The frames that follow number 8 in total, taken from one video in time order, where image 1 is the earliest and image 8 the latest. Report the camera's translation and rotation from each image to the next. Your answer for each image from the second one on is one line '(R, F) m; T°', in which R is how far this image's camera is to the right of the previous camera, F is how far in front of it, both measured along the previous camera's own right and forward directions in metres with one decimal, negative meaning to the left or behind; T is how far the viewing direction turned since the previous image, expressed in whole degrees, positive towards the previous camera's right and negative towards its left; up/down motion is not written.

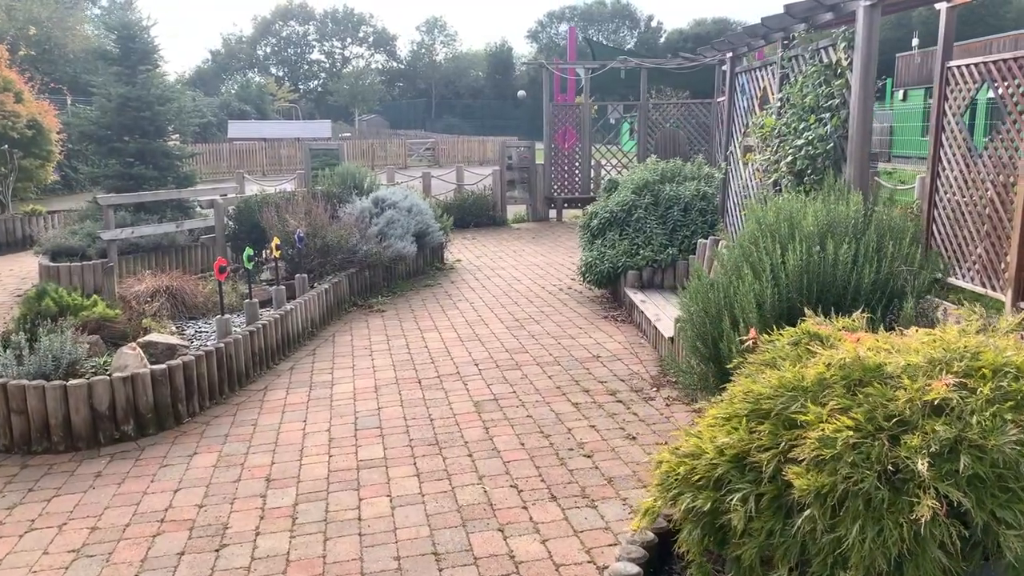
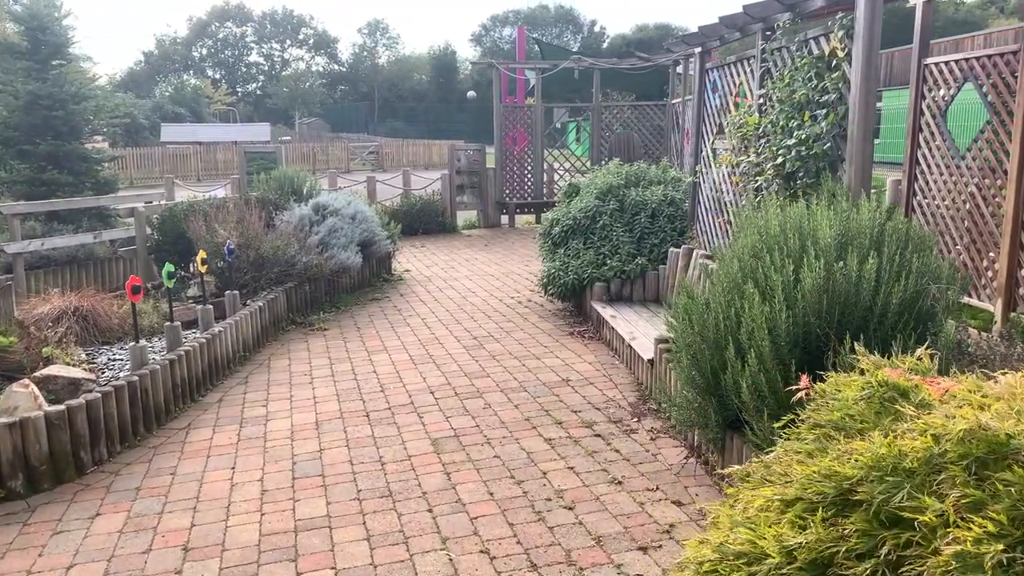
(-0.1, +0.6) m; +4°
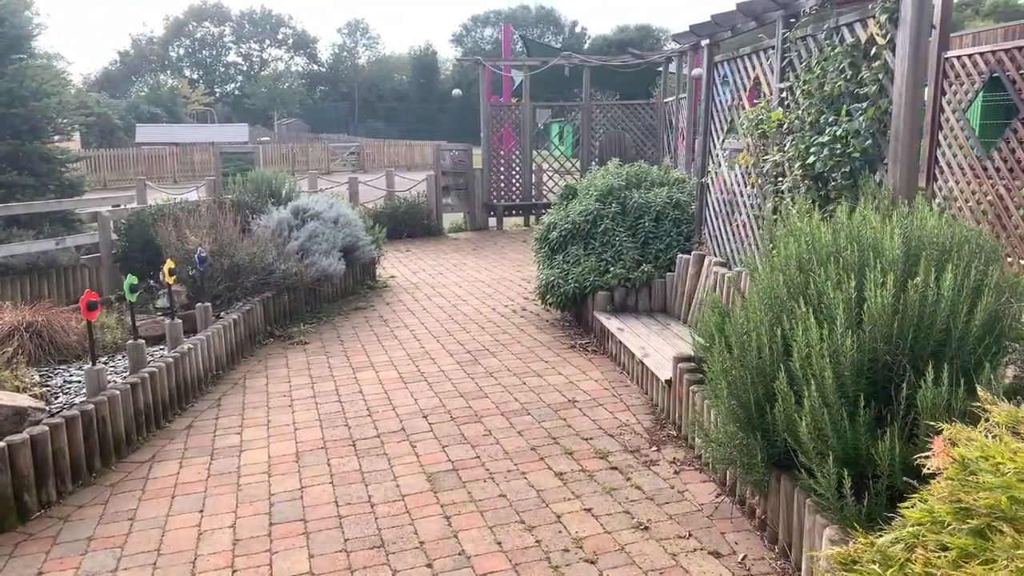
(-0.1, +0.4) m; +1°
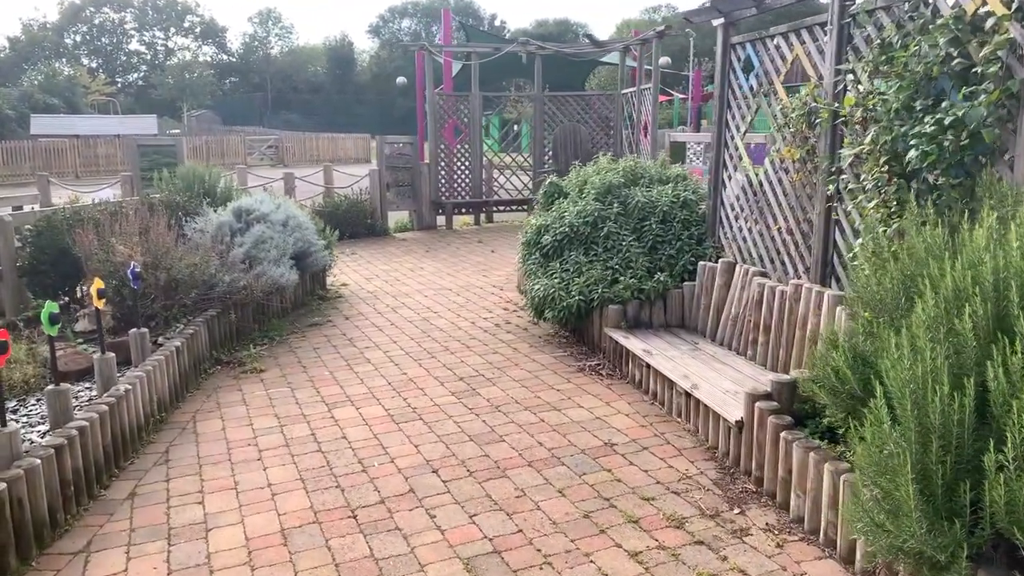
(-0.5, +0.8) m; +6°
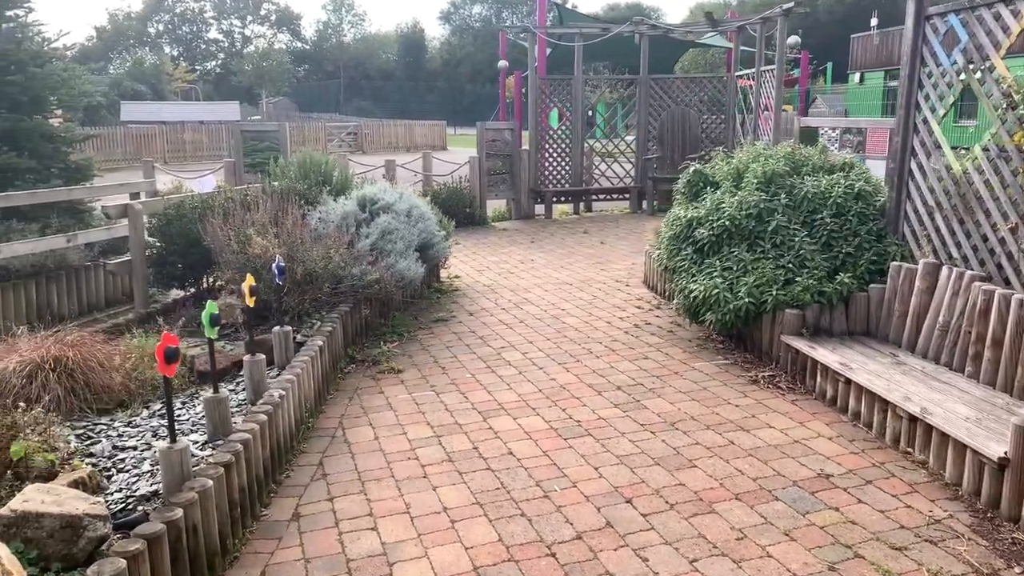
(-0.6, +0.4) m; -4°
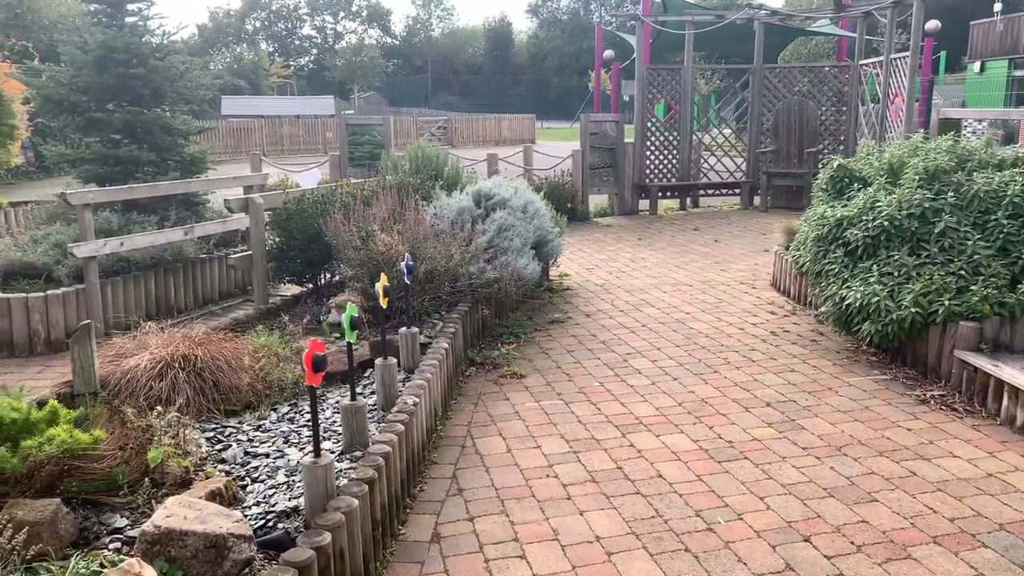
(-0.3, +0.3) m; -6°
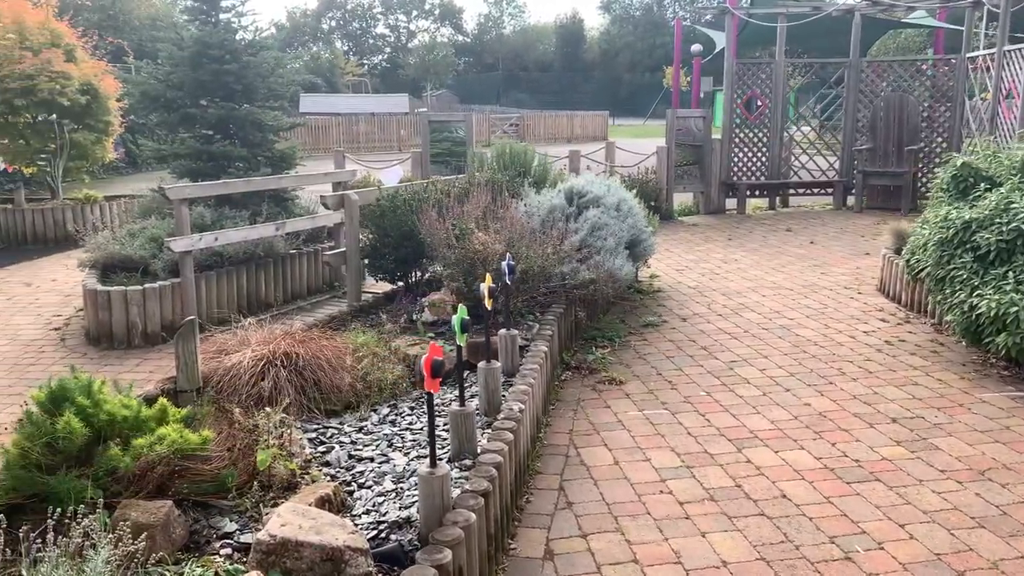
(-0.2, +0.2) m; -5°
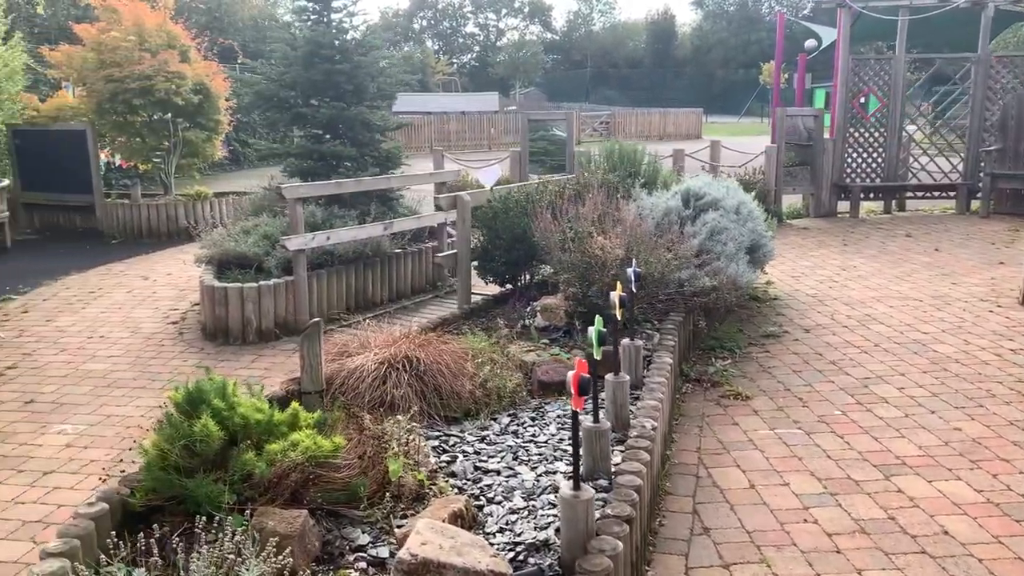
(-0.2, +0.1) m; -6°
